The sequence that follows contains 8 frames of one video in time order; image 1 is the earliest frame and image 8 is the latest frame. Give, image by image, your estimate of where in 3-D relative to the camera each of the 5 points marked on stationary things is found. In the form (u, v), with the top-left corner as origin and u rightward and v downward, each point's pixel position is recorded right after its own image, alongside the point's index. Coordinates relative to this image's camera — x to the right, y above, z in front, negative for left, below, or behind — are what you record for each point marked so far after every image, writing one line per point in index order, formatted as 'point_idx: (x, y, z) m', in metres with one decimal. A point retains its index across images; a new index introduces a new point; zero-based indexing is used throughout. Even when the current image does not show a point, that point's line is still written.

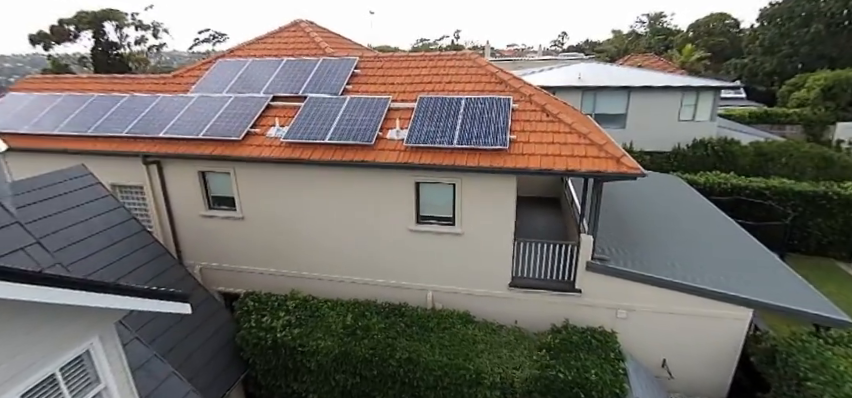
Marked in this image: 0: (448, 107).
0: (+0.6, +2.4, +11.6) m
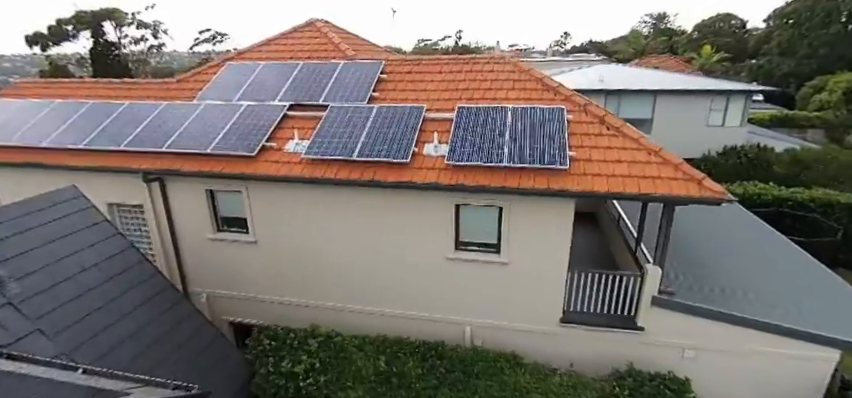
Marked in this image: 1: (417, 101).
0: (+1.5, +1.9, +10.1) m
1: (-0.2, +2.4, +11.1) m
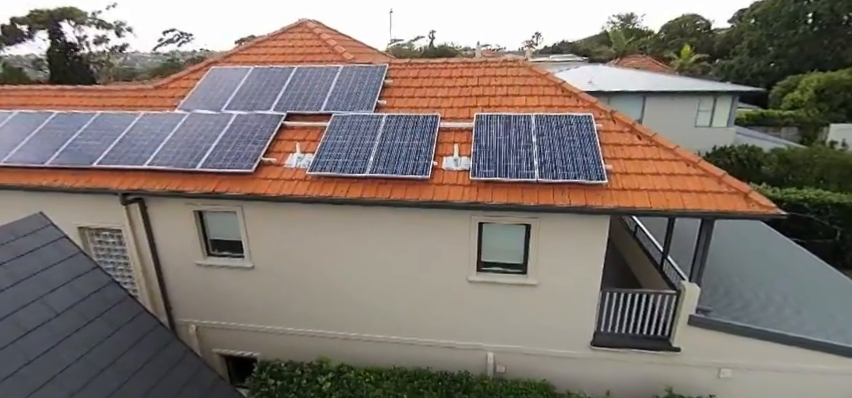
0: (+1.9, +1.5, +9.3) m
1: (+0.1, +2.1, +10.2) m
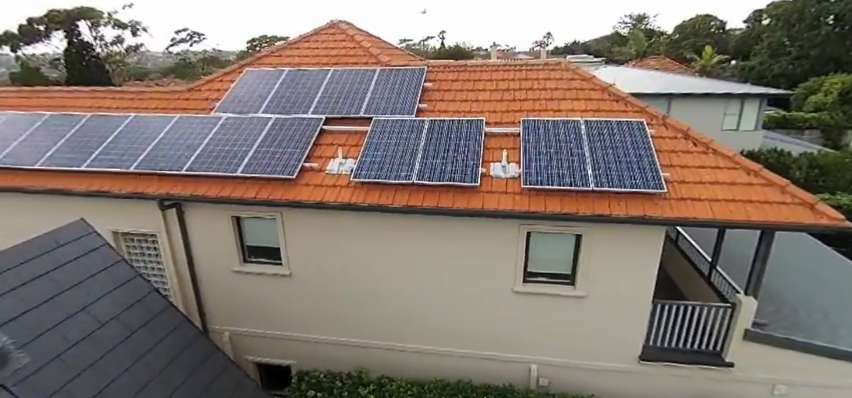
0: (+2.8, +1.3, +9.0) m
1: (+1.1, +1.9, +9.9) m
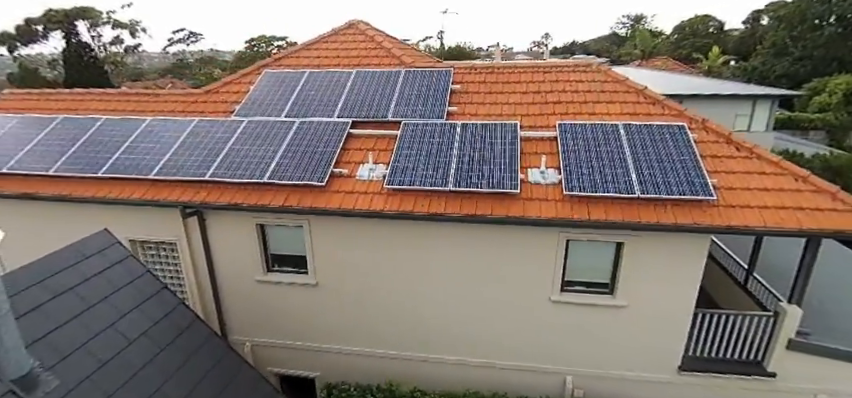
0: (+3.5, +1.2, +8.7) m
1: (+1.7, +1.8, +9.6) m
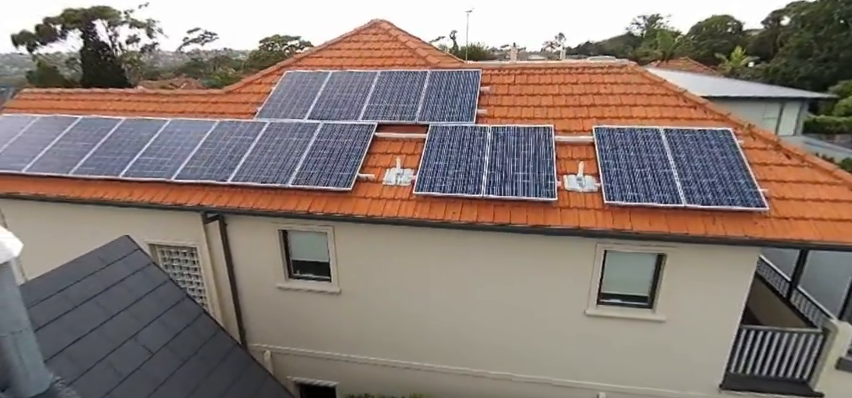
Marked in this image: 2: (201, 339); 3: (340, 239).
0: (+4.0, +1.1, +8.3) m
1: (+2.3, +1.6, +9.2) m
2: (-3.6, -2.2, +7.0) m
3: (-1.7, -0.8, +8.7) m
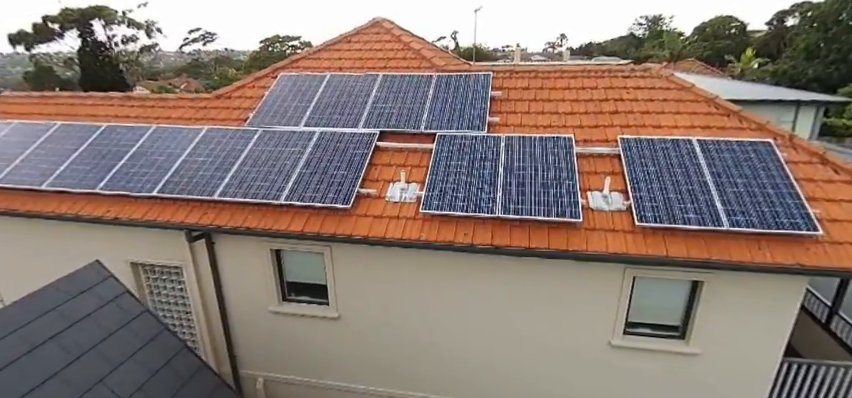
0: (+4.2, +0.7, +7.4) m
1: (+2.4, +1.3, +8.4) m
2: (-3.4, -2.5, +6.2) m
3: (-1.5, -1.1, +7.8) m
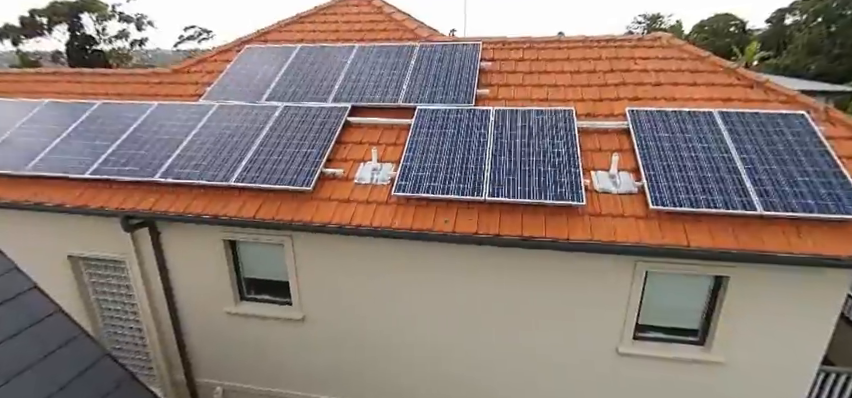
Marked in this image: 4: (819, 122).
0: (+3.8, +1.0, +6.3) m
1: (+2.1, +1.6, +7.3) m
2: (-3.8, -2.2, +5.1) m
3: (-1.9, -0.8, +6.7) m
4: (+5.8, +1.2, +6.5) m
